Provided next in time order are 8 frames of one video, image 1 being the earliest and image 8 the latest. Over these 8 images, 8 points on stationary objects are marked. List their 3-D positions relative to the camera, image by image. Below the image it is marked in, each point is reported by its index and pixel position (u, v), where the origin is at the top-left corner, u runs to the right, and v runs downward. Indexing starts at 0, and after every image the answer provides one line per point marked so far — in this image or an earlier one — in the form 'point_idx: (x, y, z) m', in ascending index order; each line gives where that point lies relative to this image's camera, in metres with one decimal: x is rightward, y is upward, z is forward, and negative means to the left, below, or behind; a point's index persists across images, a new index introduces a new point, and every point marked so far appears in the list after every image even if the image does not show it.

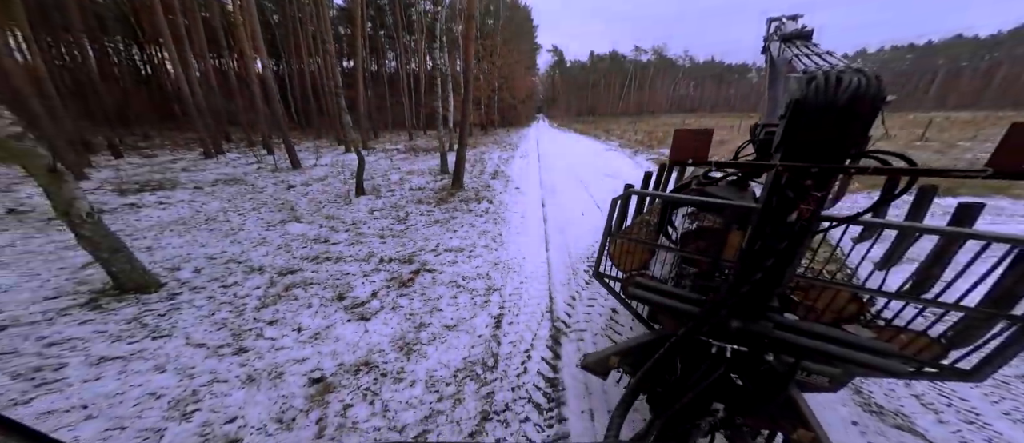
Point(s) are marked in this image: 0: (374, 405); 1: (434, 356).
0: (-1.1, -1.5, +2.8) m
1: (-0.8, -1.3, +3.3) m
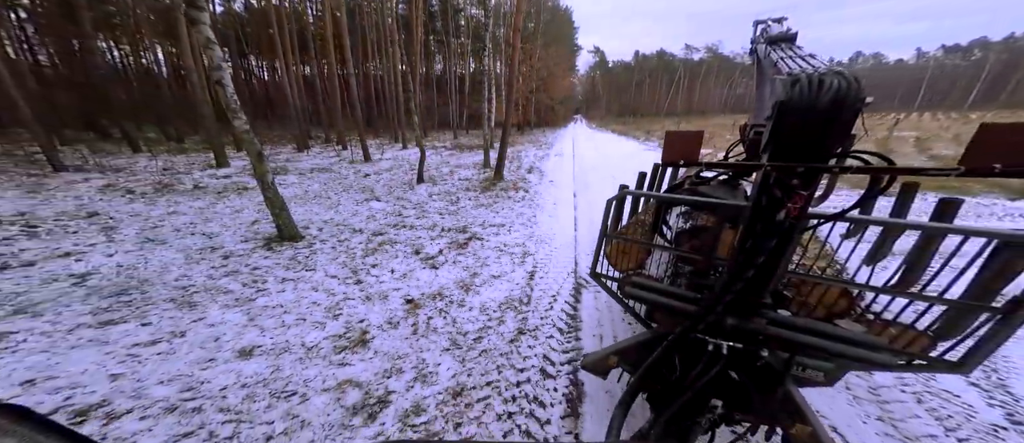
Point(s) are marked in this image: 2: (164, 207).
0: (-0.8, -1.2, +4.1) m
1: (-0.4, -1.0, +4.6) m
2: (-6.7, +0.3, +6.6) m
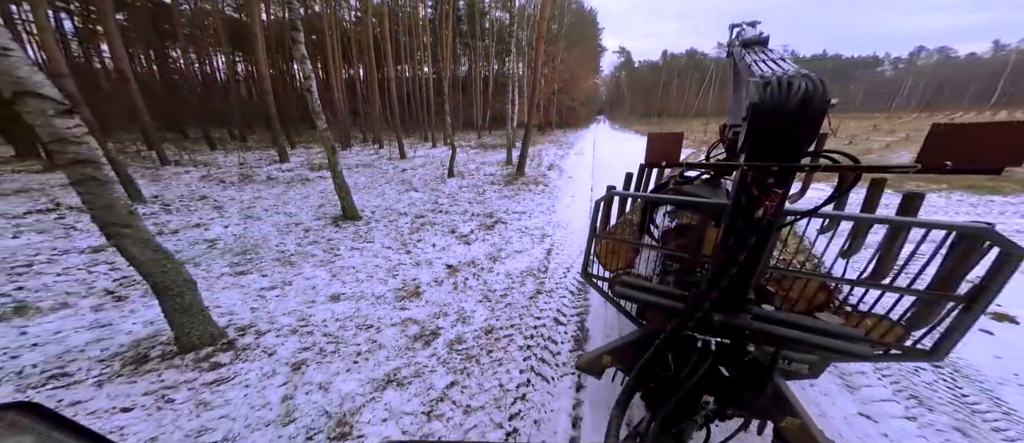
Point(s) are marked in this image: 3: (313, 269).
0: (-0.5, -0.9, +5.1) m
1: (0.0, -0.7, +5.5) m
2: (-6.3, +0.7, +8.0) m
3: (-2.9, -0.7, +4.9) m
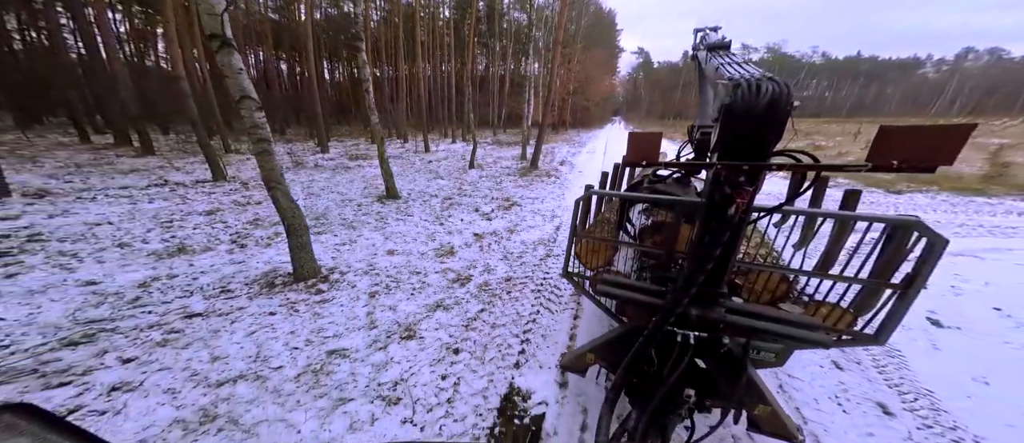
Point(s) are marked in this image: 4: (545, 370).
0: (-0.2, -0.5, +6.3) m
1: (+0.3, -0.3, +6.8) m
2: (-5.8, +1.3, +9.4) m
3: (-2.6, -0.2, +6.2) m
4: (+0.4, -1.6, +3.5) m
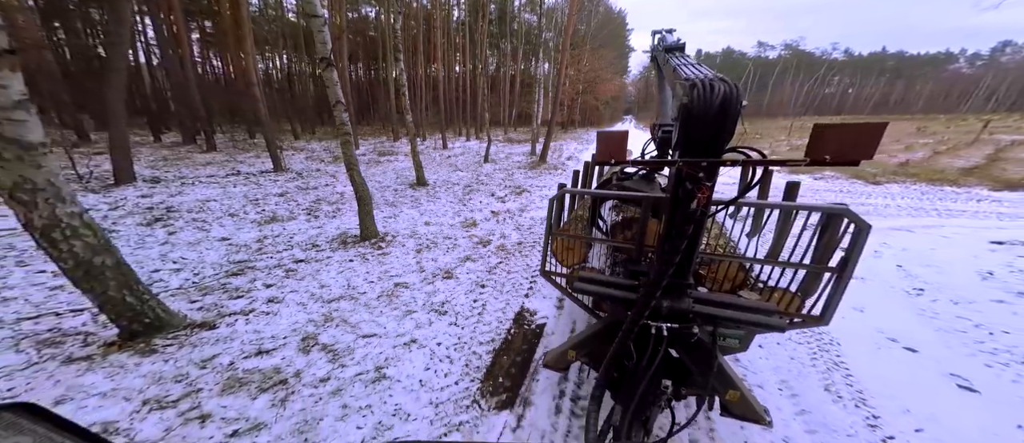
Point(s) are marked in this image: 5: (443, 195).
0: (0.0, 0.0, +7.7) m
1: (+0.5, +0.2, +8.2) m
2: (-5.5, +1.7, +11.0) m
3: (-2.4, +0.3, +7.7) m
4: (+0.5, -1.2, +4.9) m
5: (-1.8, +0.7, +8.8) m
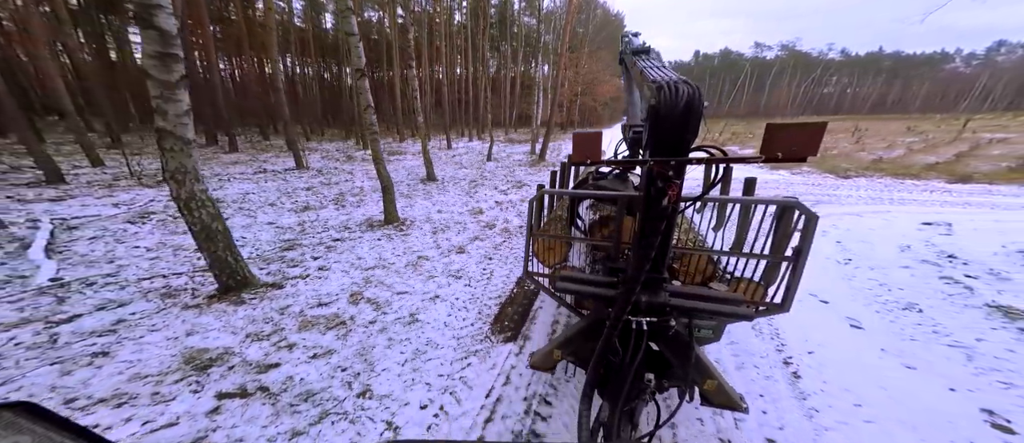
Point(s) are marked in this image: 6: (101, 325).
0: (+0.1, +0.3, +8.7) m
1: (+0.6, +0.4, +9.2) m
2: (-5.4, +2.0, +12.0) m
3: (-2.4, +0.5, +8.7) m
4: (+0.6, -0.9, +5.9) m
5: (-1.8, +1.0, +9.8) m
6: (-4.5, -1.2, +3.6) m
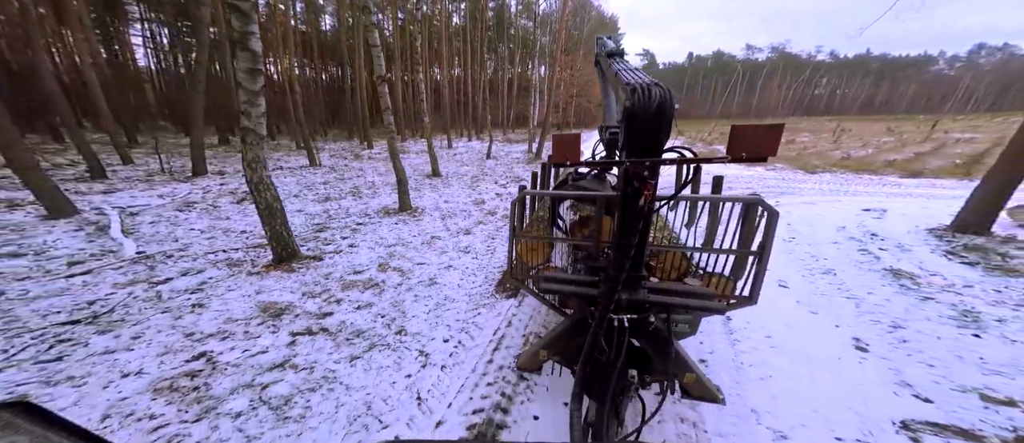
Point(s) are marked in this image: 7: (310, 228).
0: (0.0, +0.6, +9.7) m
1: (+0.5, +0.7, +10.2) m
2: (-5.6, +2.2, +12.9) m
3: (-2.4, +0.8, +9.7) m
4: (+0.6, -0.6, +7.0) m
5: (-1.9, +1.2, +10.8) m
6: (-4.4, -0.9, +4.6) m
7: (-4.1, -0.1, +6.6) m
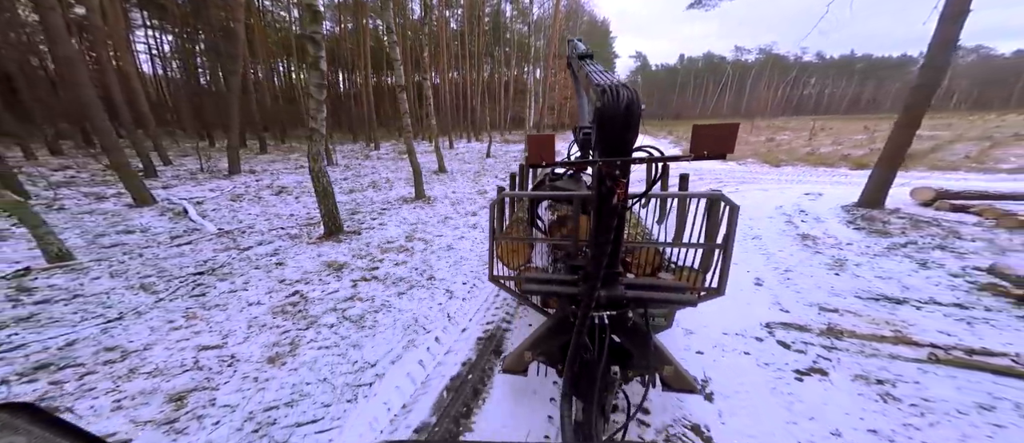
0: (-0.1, +0.9, +11.2) m
1: (+0.4, +1.1, +11.7) m
2: (-5.7, +2.5, +14.4) m
3: (-2.5, +1.2, +11.1) m
4: (+0.5, -0.2, +8.4) m
5: (-2.0, +1.6, +12.3) m
6: (-4.4, -0.5, +6.0) m
7: (-4.1, +0.2, +8.1) m
